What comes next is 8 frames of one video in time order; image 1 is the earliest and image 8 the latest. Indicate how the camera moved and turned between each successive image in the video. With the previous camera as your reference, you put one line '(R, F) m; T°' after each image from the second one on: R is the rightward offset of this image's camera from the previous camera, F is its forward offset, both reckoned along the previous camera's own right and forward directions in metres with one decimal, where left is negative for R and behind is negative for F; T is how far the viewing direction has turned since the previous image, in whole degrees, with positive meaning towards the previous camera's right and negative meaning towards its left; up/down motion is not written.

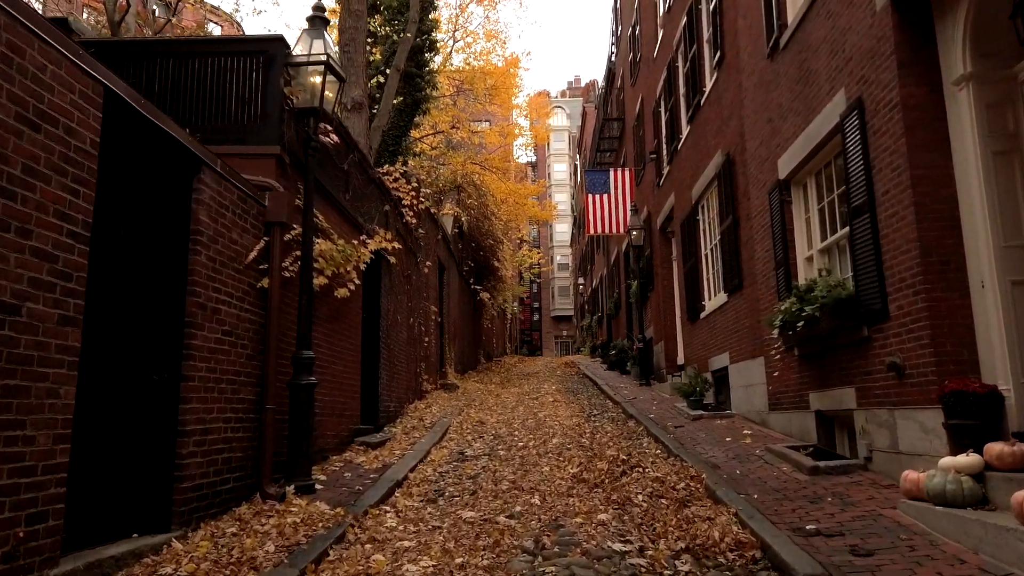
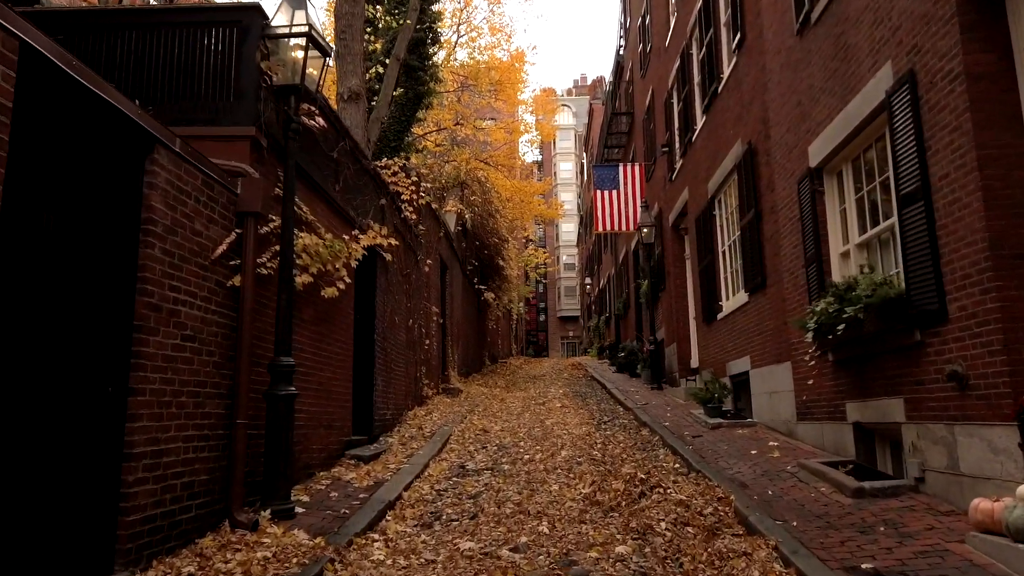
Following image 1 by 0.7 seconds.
(0.0, +0.7) m; 0°
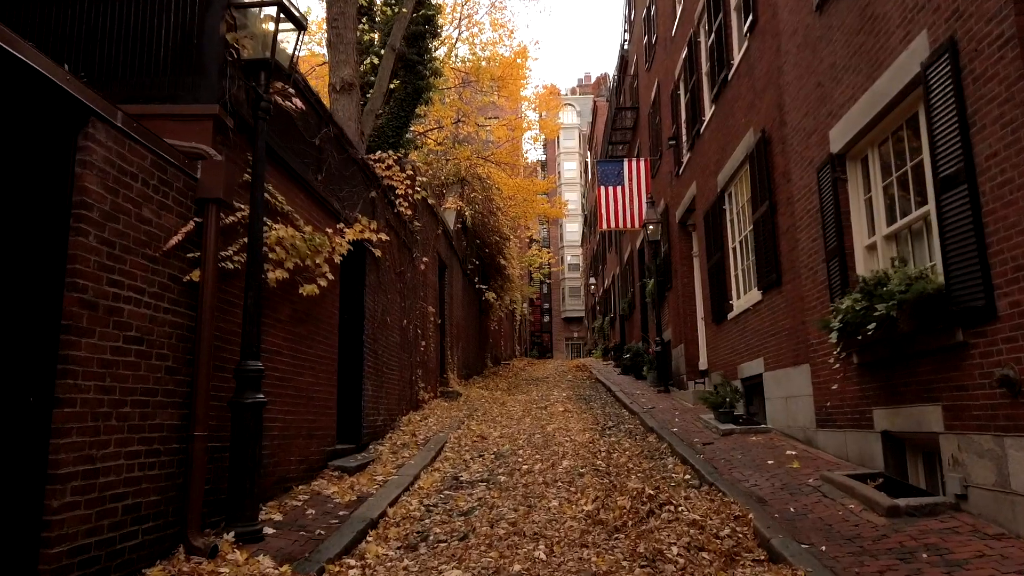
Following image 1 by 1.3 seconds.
(+0.1, +0.6) m; 0°
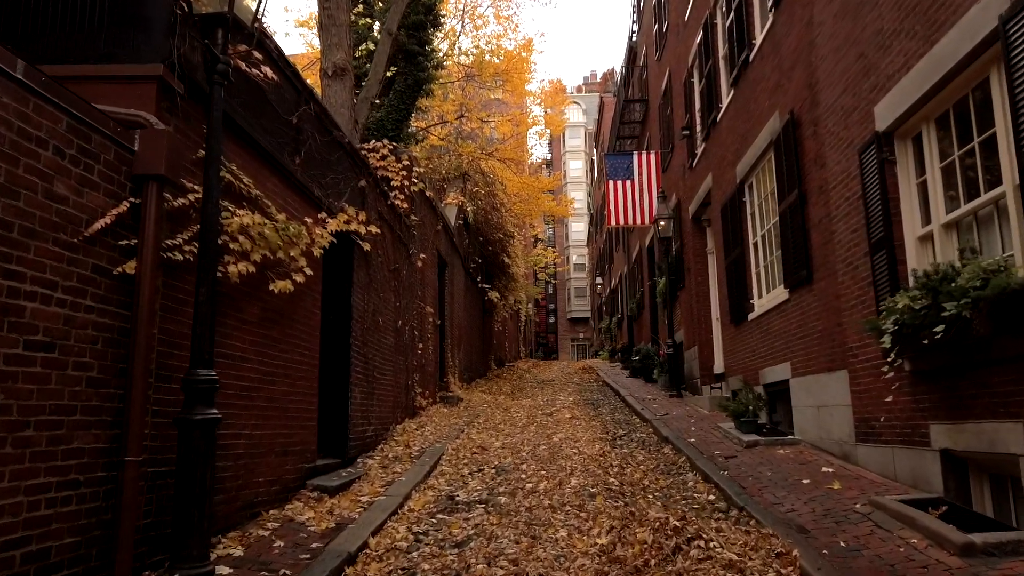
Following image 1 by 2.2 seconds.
(0.0, +0.8) m; 0°
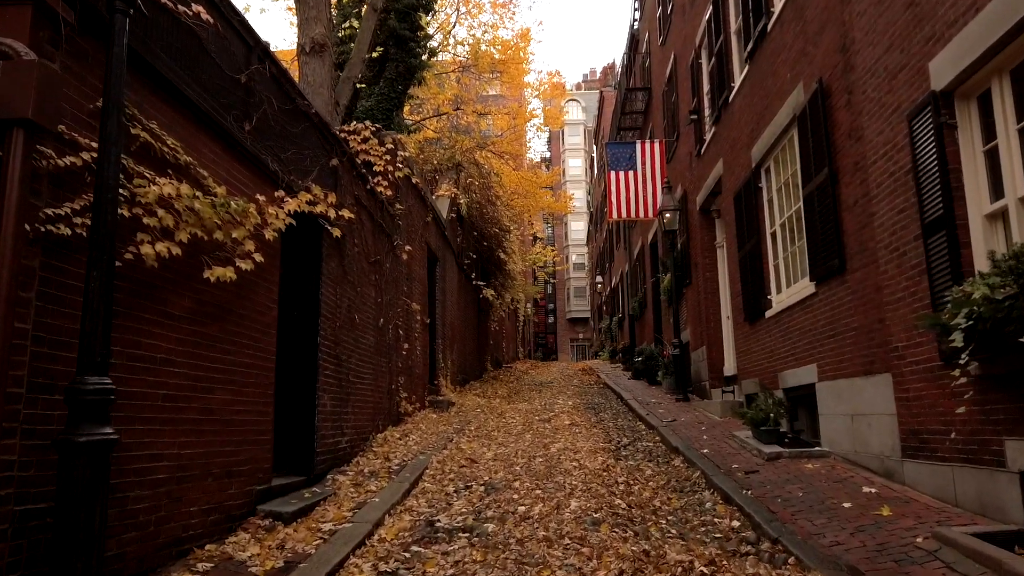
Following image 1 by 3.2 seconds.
(+0.1, +0.9) m; 0°
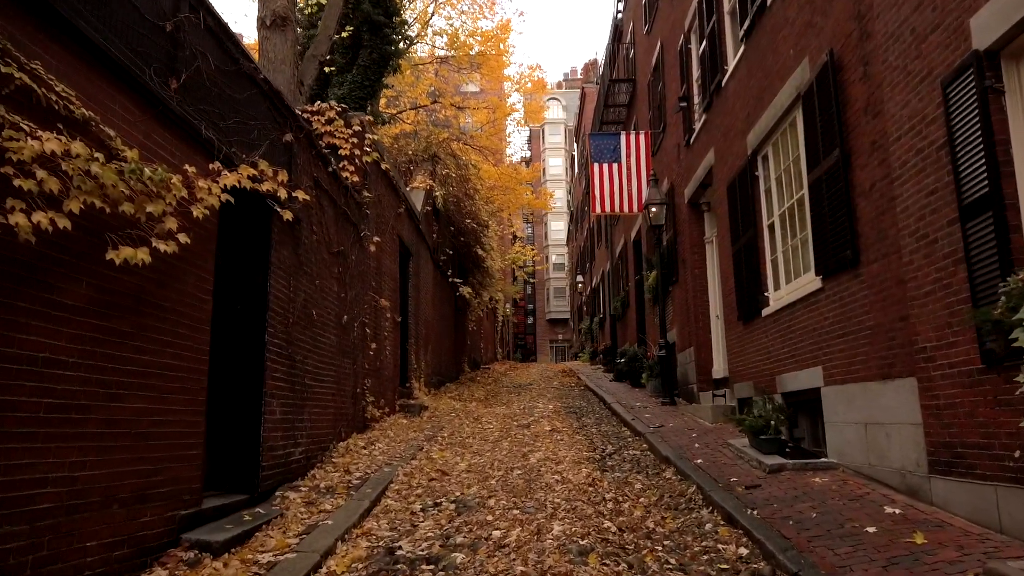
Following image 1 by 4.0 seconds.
(0.0, +0.8) m; +2°
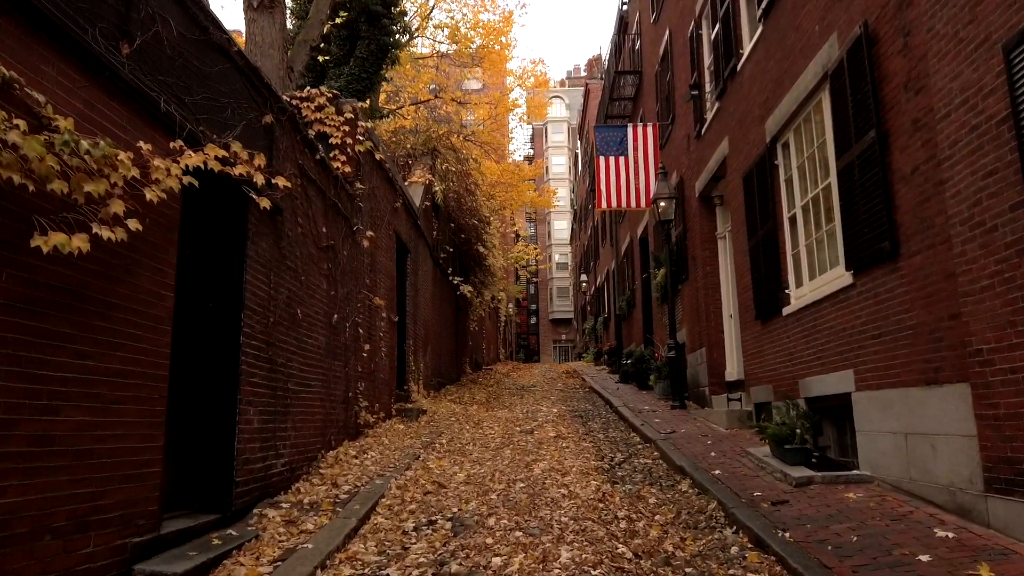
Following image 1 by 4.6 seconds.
(0.0, +0.6) m; 0°
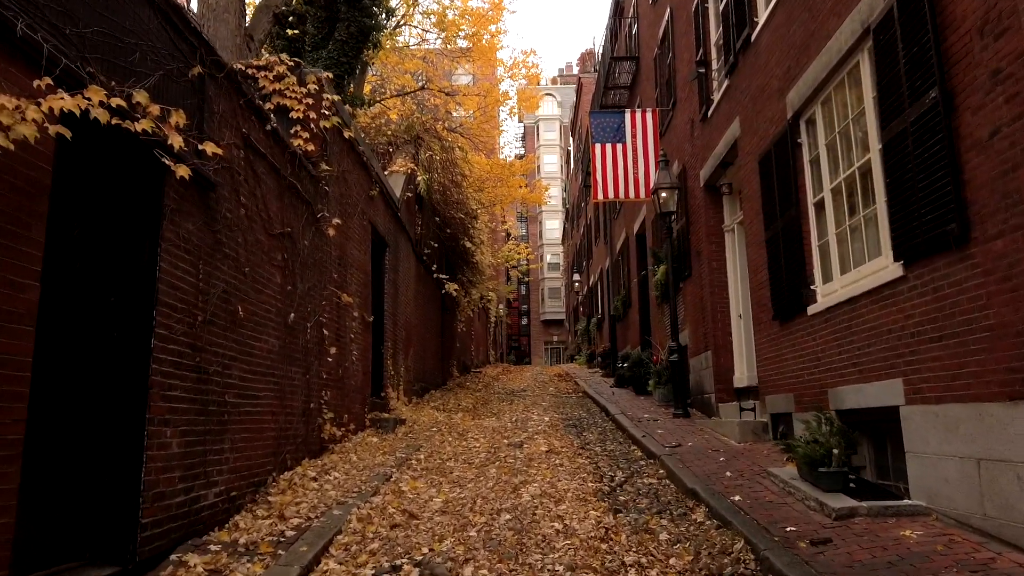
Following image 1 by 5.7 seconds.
(+0.1, +1.0) m; +1°
